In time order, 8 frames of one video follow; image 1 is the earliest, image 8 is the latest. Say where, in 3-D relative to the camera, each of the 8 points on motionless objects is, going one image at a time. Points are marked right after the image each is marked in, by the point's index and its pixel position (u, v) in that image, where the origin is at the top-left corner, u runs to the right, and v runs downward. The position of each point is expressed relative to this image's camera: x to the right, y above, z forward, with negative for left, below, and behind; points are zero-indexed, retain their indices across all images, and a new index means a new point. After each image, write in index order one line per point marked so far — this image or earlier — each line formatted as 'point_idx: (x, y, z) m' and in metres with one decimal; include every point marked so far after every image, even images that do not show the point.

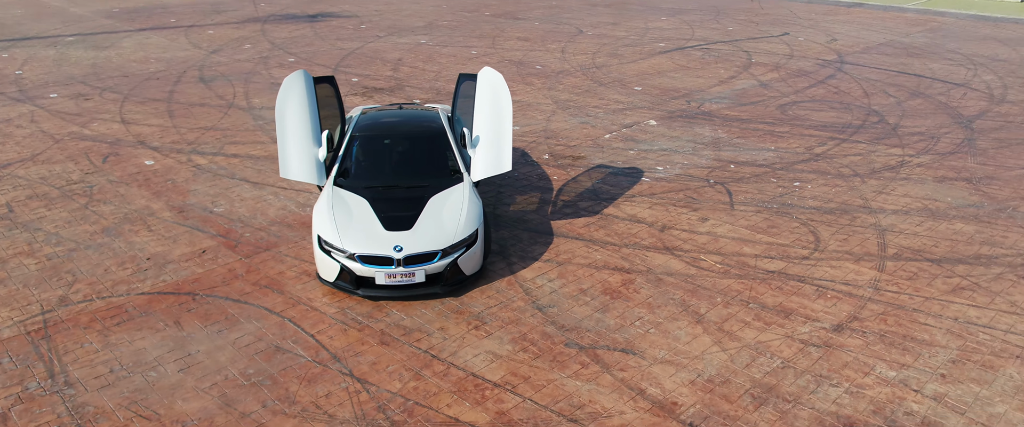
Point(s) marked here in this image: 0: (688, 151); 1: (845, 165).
0: (+2.9, +1.1, +10.8) m
1: (+5.4, +0.8, +10.6) m
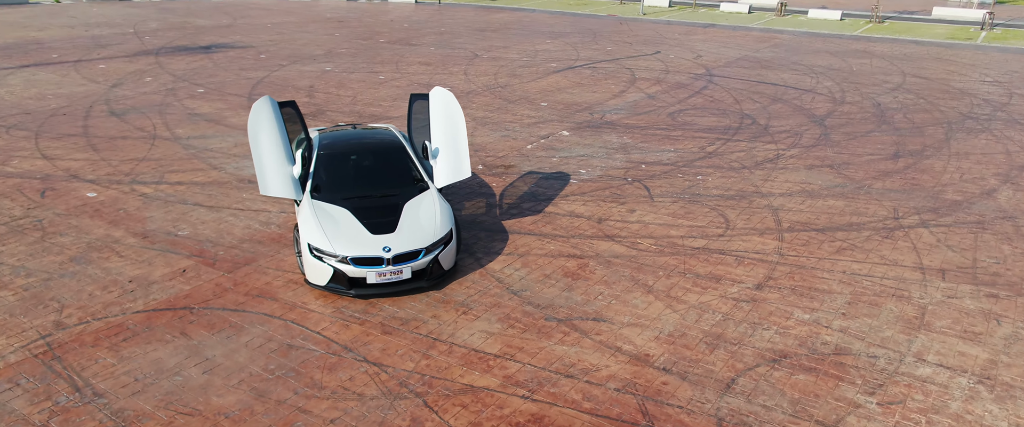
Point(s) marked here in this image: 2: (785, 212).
0: (+1.7, +1.1, +12.1) m
1: (+4.2, +1.0, +12.3) m
2: (+4.1, 0.0, +9.9) m
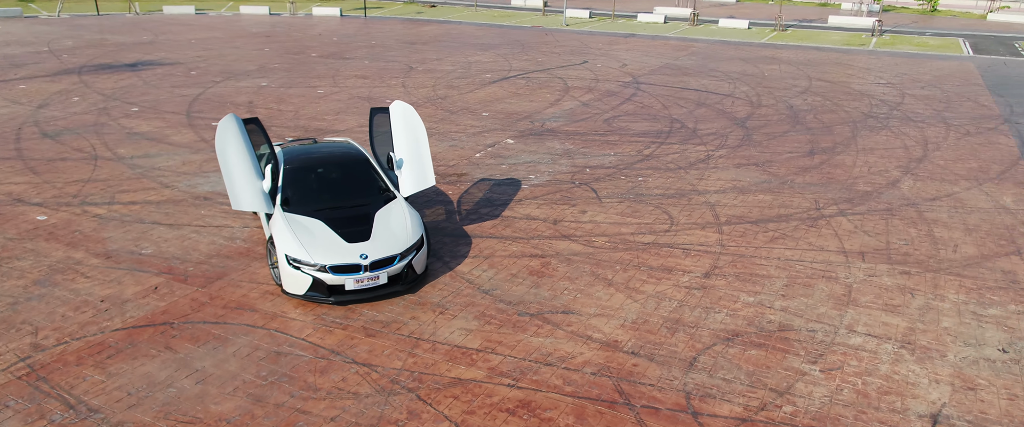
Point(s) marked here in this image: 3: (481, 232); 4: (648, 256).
0: (+0.7, +1.0, +12.7) m
1: (+3.2, +1.1, +13.1) m
2: (+3.4, +0.1, +10.7) m
3: (-0.4, -0.3, +9.2) m
4: (+1.8, -0.6, +8.7) m
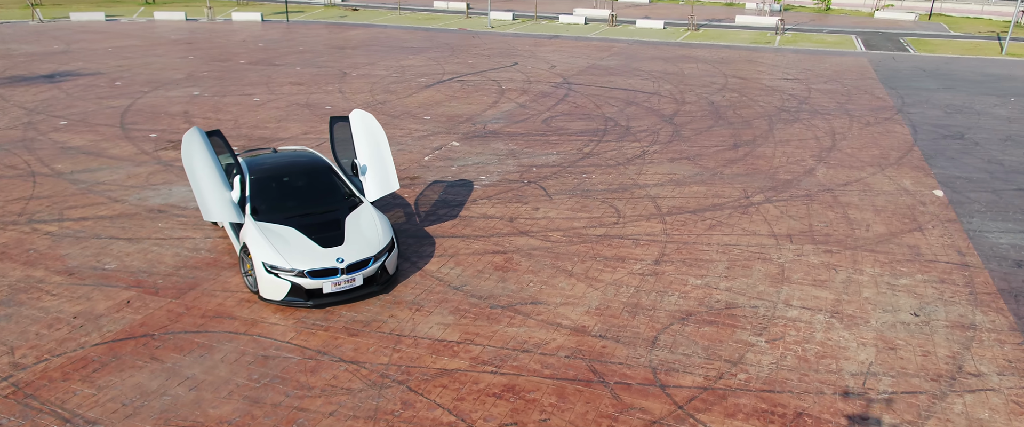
0: (-0.3, +1.1, +13.2) m
1: (+2.1, +1.2, +13.9) m
2: (+2.6, +0.3, +11.5) m
3: (-1.0, -0.3, +9.6) m
4: (+1.3, -0.5, +9.4) m
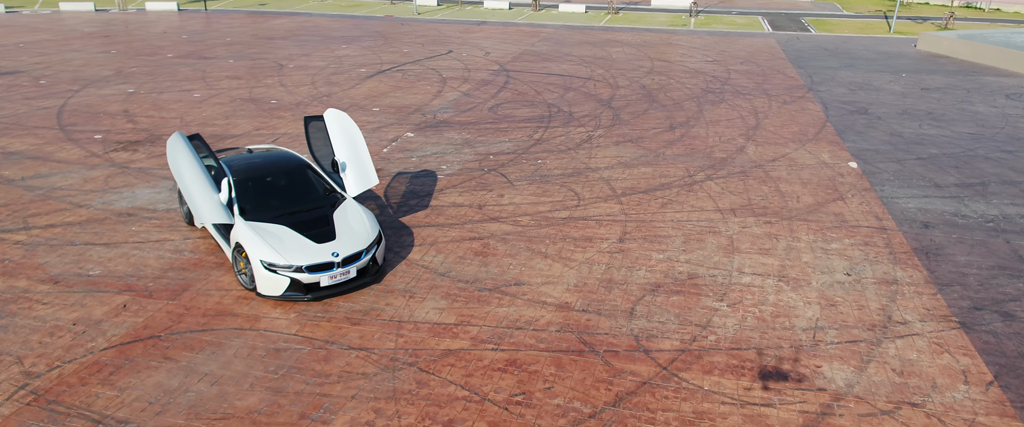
0: (-1.2, +1.3, +13.6) m
1: (+1.0, +1.6, +14.6) m
2: (+1.9, +0.6, +12.3) m
3: (-1.4, -0.1, +10.0) m
4: (+0.9, -0.2, +10.0) m
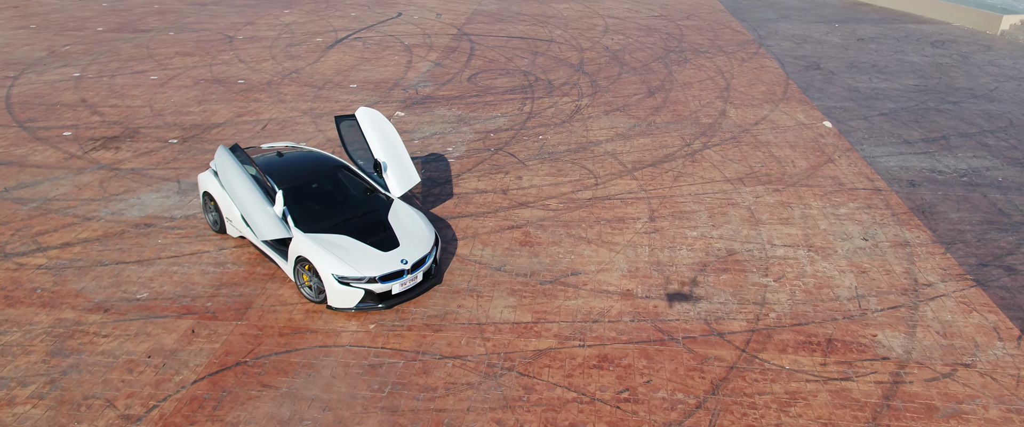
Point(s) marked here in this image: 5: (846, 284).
0: (-1.2, +1.7, +13.4) m
1: (+0.9, +2.2, +14.6) m
2: (+2.1, +1.1, +12.5) m
3: (-0.9, 0.0, +9.9) m
4: (+1.3, 0.0, +10.2) m
5: (+4.3, -0.9, +8.5) m
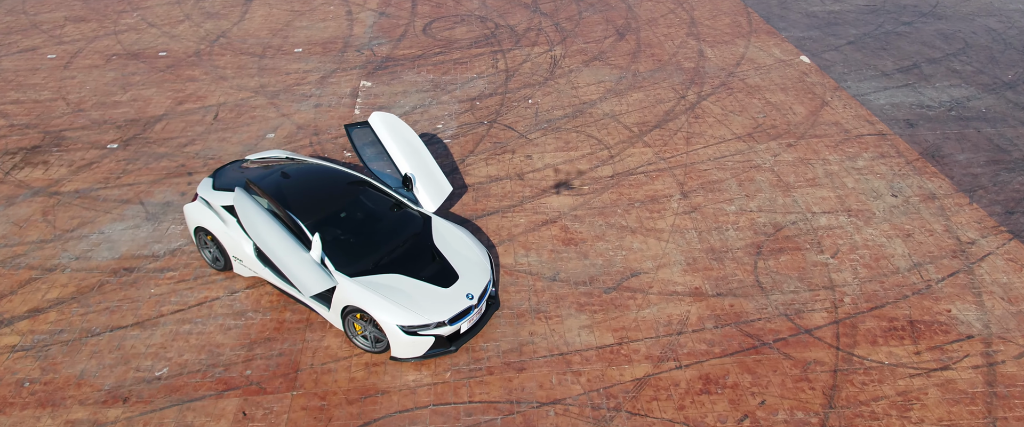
0: (-1.5, +2.1, +12.1) m
1: (+0.4, +2.9, +13.5) m
2: (+1.9, +1.7, +11.8) m
3: (-0.5, 0.0, +8.9) m
4: (+1.7, +0.3, +9.5) m
5: (+4.9, -0.5, +8.4) m
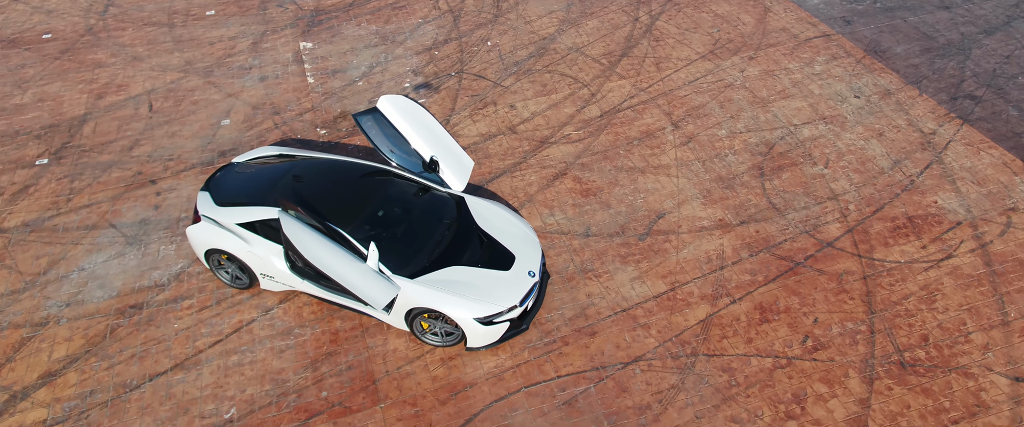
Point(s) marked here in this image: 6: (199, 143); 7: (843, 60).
0: (-2.2, +2.7, +11.3) m
1: (-0.8, +4.0, +12.9) m
2: (+1.2, +2.9, +11.6) m
3: (-0.4, +0.5, +8.6) m
4: (+1.5, +1.2, +9.6) m
5: (+5.0, +0.8, +9.1) m
6: (-4.4, +1.0, +9.2) m
7: (+5.6, +2.6, +11.2) m
